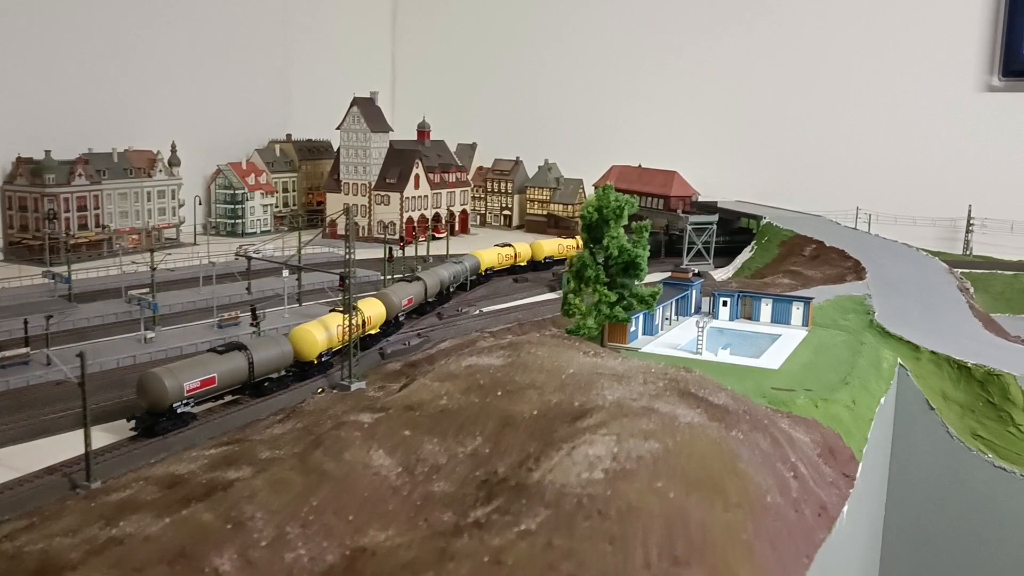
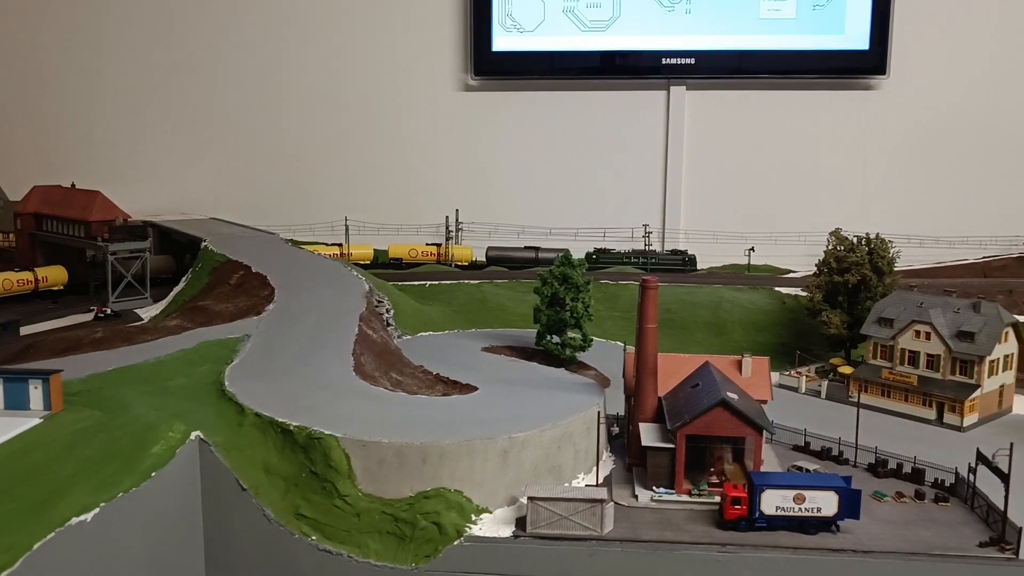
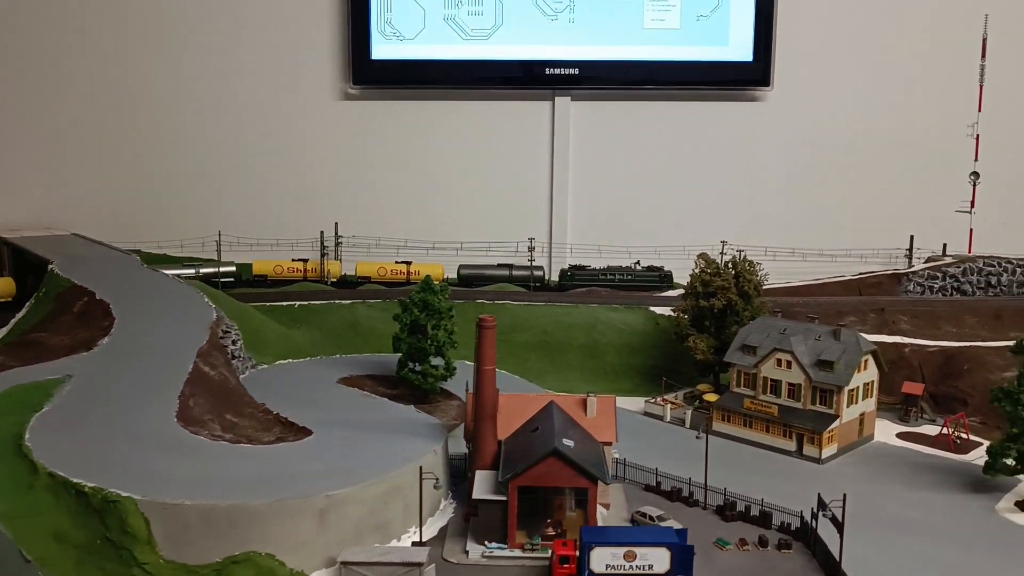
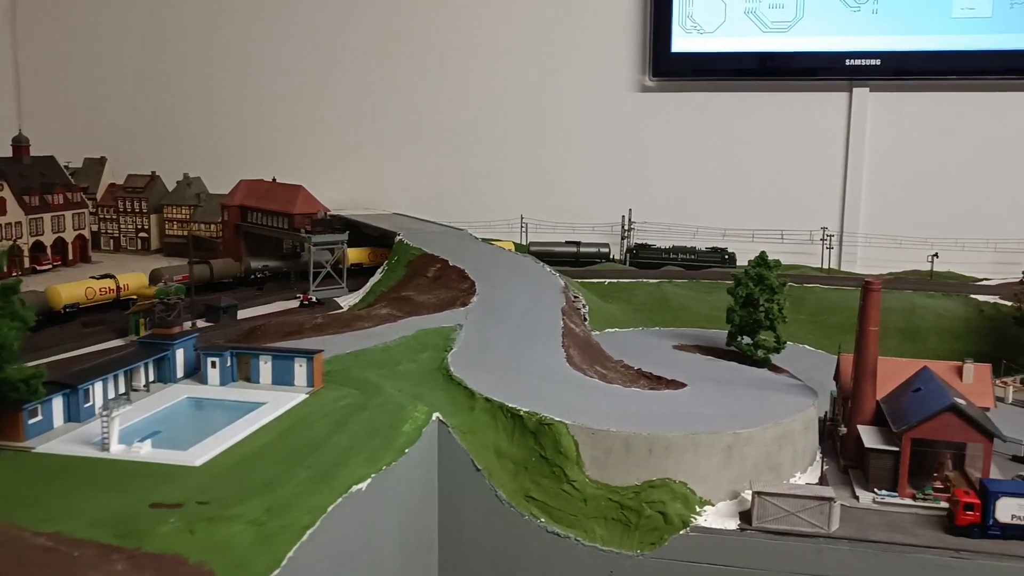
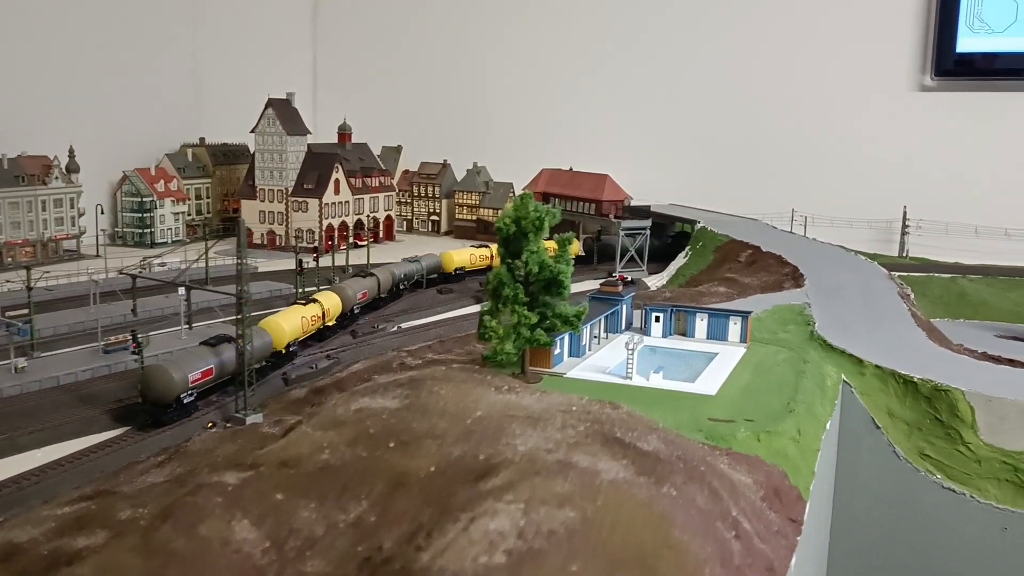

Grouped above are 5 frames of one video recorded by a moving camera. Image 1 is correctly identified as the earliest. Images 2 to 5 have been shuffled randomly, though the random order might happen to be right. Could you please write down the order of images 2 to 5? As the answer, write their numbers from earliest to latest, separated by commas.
5, 4, 2, 3
